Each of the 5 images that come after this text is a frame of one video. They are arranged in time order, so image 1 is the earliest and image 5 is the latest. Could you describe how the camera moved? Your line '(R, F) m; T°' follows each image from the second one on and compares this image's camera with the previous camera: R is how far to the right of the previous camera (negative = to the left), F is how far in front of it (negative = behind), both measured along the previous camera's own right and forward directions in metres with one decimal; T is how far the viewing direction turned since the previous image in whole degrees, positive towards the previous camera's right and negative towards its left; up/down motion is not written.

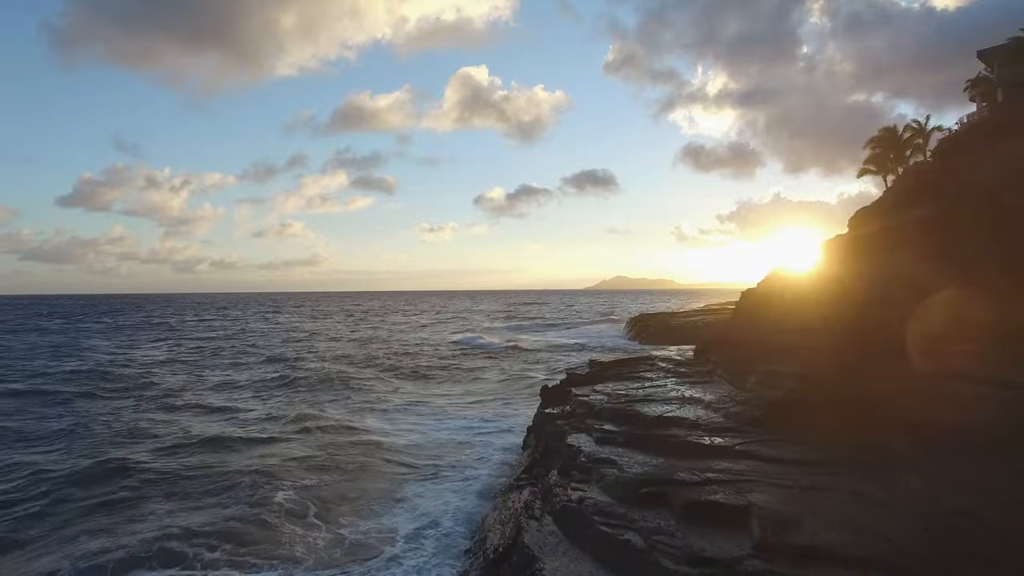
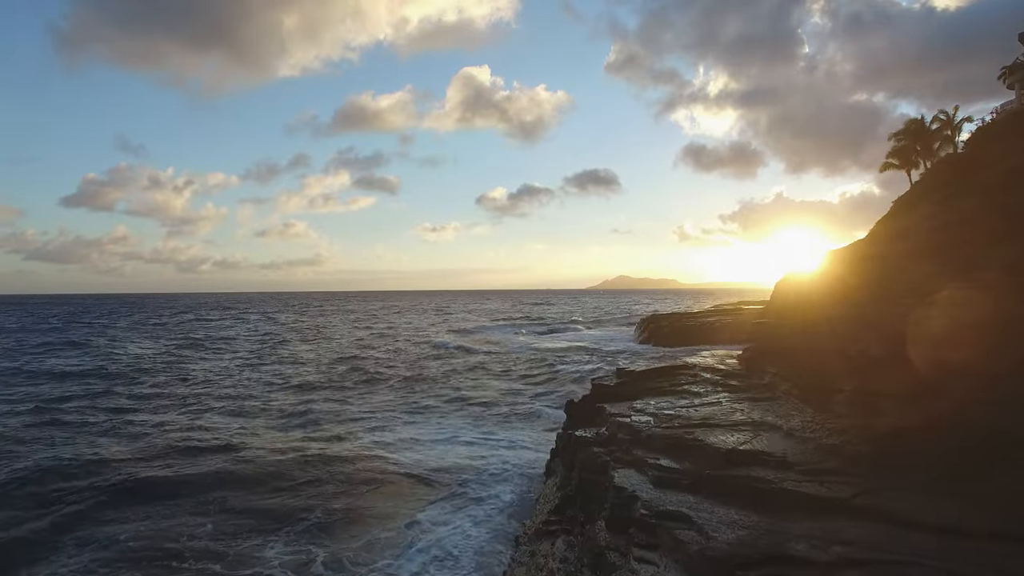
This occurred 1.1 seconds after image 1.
(-0.3, +0.7) m; 0°
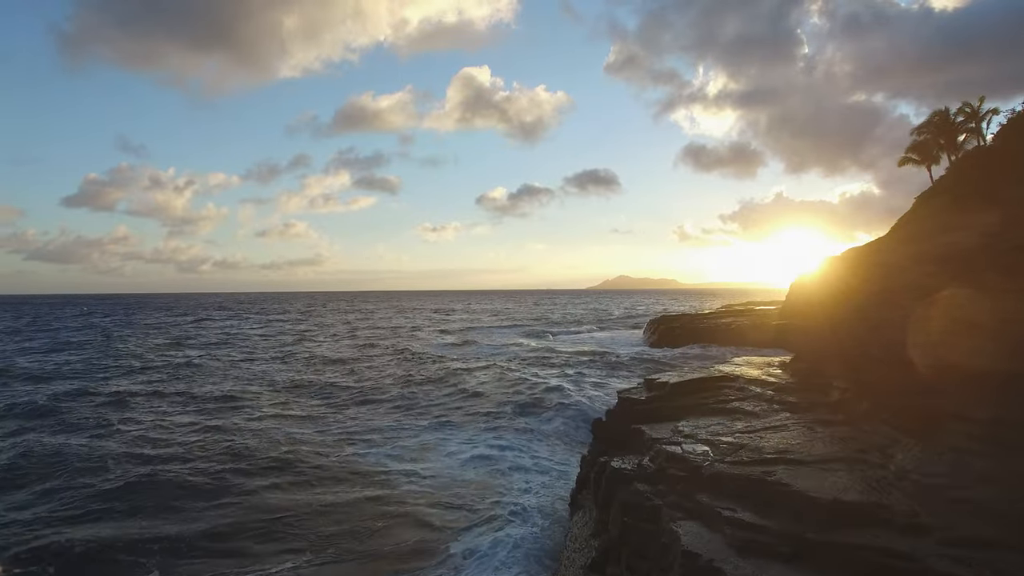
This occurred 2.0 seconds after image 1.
(-1.8, -2.3) m; 0°
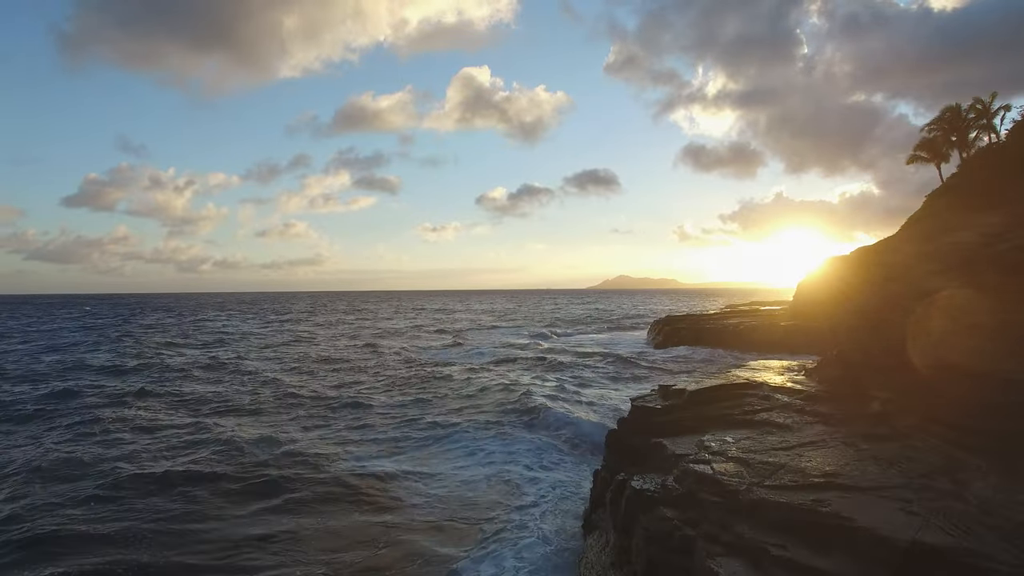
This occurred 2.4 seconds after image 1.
(-0.6, -0.9) m; 0°
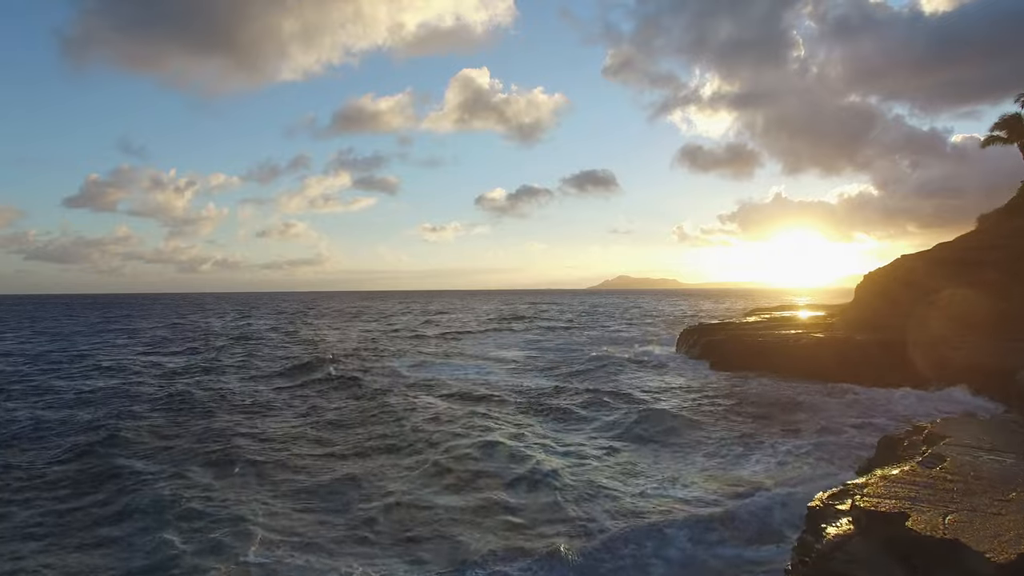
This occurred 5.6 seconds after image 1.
(-2.3, +0.5) m; 0°
